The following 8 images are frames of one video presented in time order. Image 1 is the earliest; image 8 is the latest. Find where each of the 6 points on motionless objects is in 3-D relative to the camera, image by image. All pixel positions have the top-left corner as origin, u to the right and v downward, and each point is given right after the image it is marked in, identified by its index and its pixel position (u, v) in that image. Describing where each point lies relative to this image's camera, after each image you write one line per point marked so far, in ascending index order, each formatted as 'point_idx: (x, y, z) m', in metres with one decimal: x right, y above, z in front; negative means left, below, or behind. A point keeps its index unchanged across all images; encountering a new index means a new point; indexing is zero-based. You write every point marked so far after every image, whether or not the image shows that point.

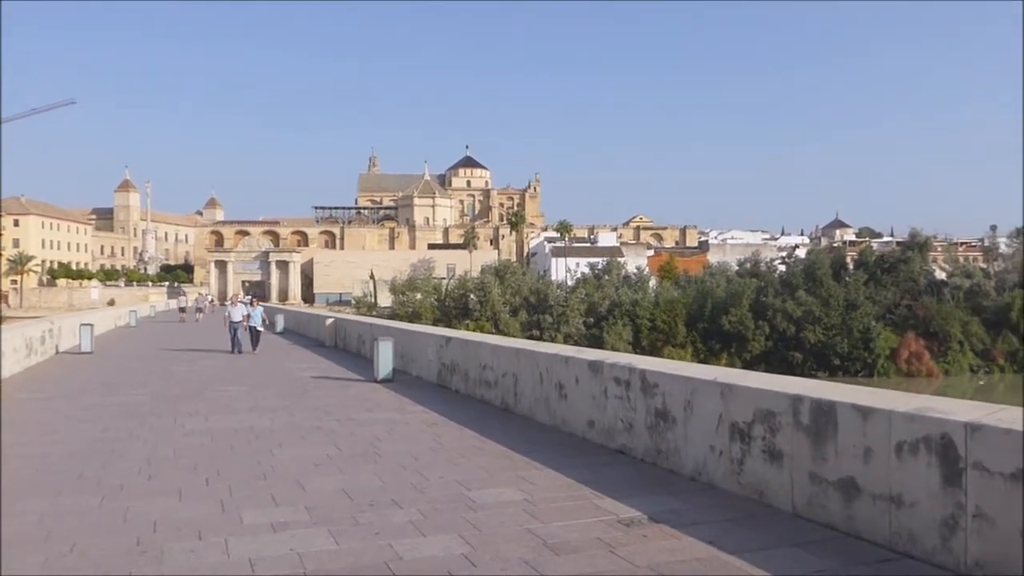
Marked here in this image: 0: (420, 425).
0: (-0.9, -1.4, +8.9) m
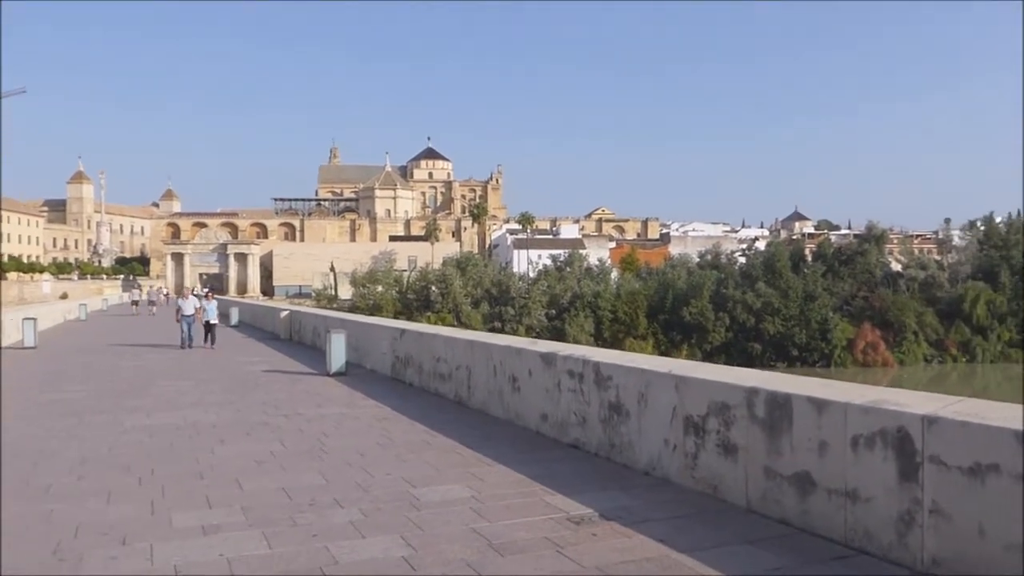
0: (-1.4, -1.3, +8.7) m
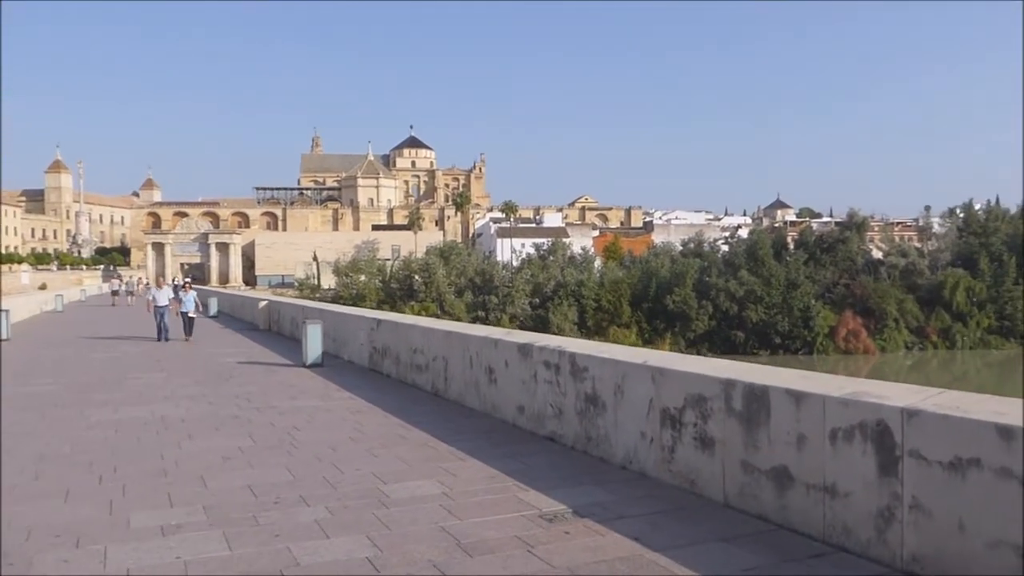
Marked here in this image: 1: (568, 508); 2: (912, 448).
0: (-1.6, -1.2, +8.5) m
1: (+0.3, -1.2, +5.0) m
2: (+1.7, -0.7, +3.8) m
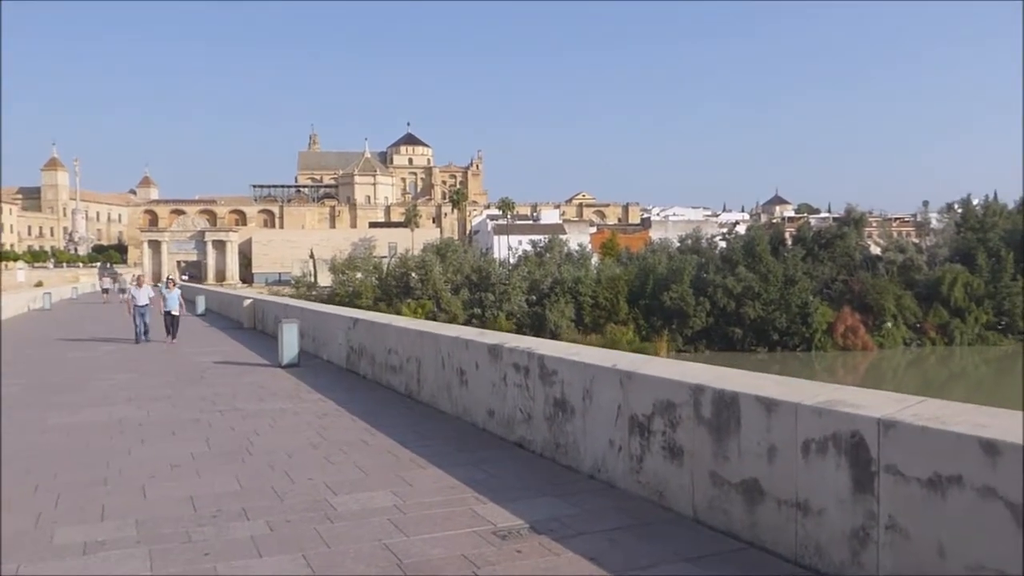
0: (-1.8, -1.2, +8.2) m
1: (+0.1, -1.2, +4.6) m
2: (+1.5, -0.7, +3.5) m
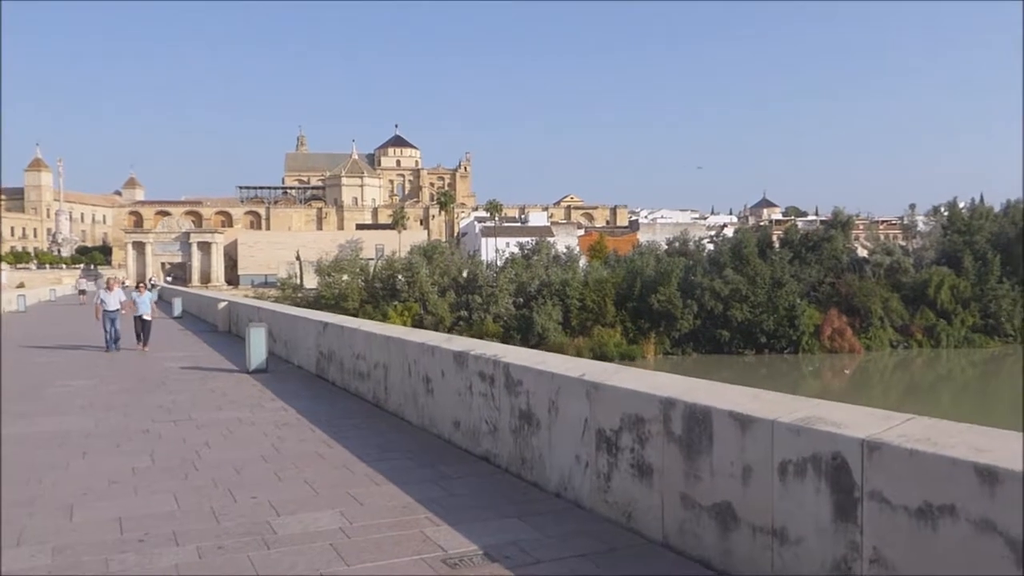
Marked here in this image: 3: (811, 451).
0: (-2.1, -1.2, +7.8) m
1: (-0.2, -1.2, +4.2) m
2: (+1.3, -0.7, +3.1) m
3: (+1.1, -0.6, +3.4) m
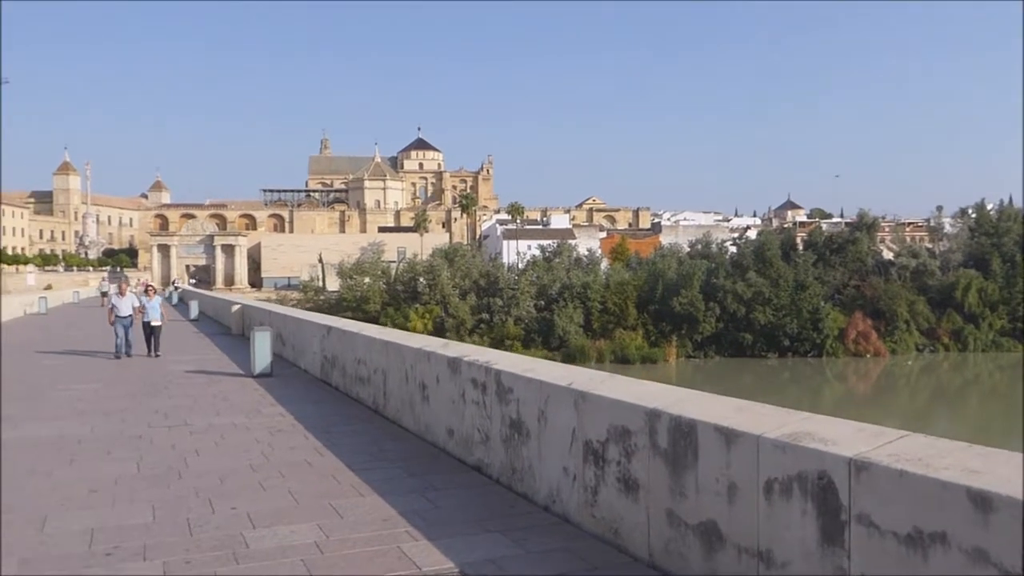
0: (-2.1, -1.2, +7.6) m
1: (-0.3, -1.3, +4.1) m
2: (+1.1, -0.7, +2.9) m
3: (+1.0, -0.6, +3.2) m
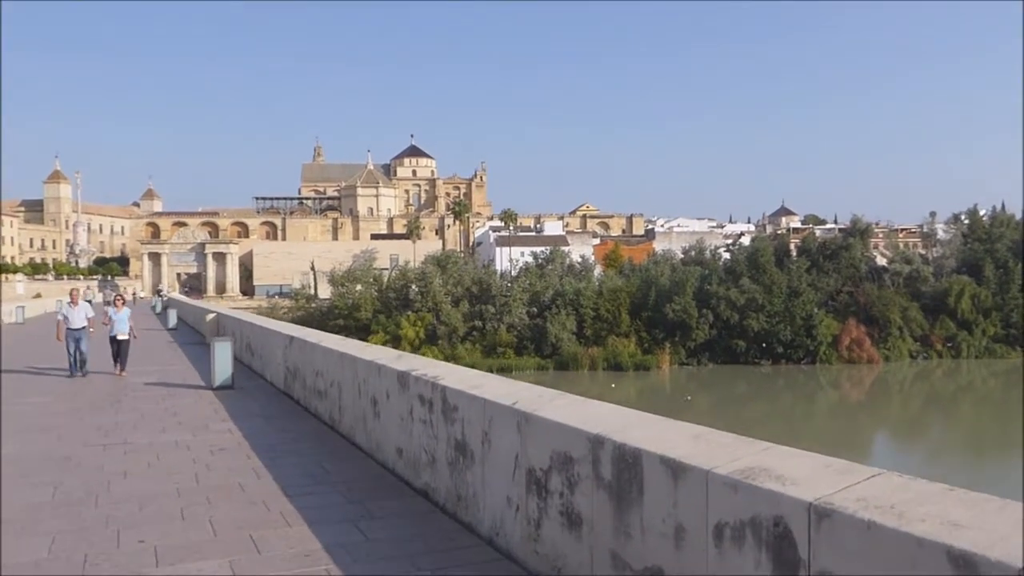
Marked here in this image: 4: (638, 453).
0: (-2.4, -1.3, +7.1) m
1: (-0.6, -1.3, +3.5) m
2: (+0.8, -0.7, +2.4) m
3: (+0.7, -0.7, +2.7) m
4: (+0.5, -0.6, +3.2) m
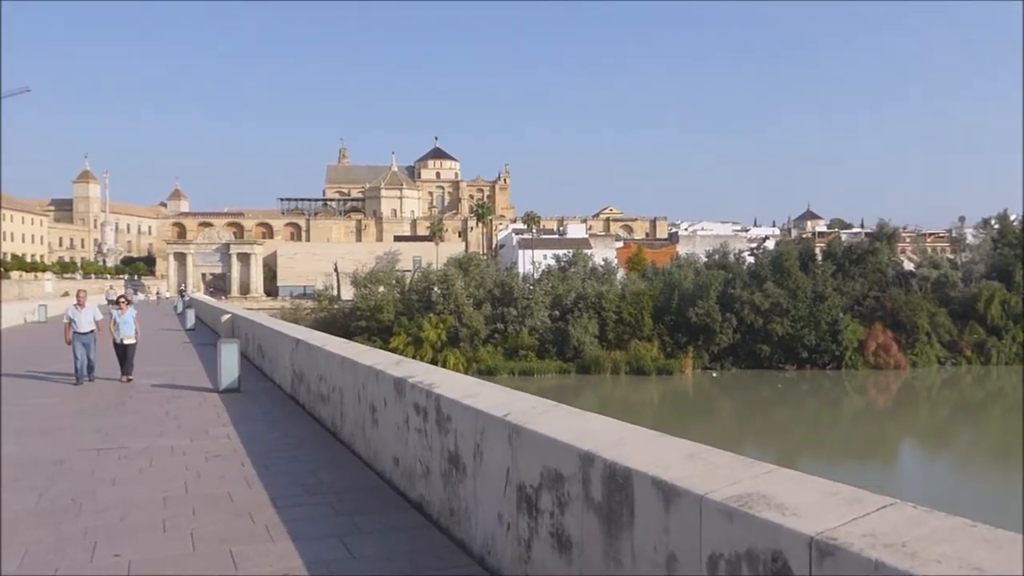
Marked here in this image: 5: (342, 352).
0: (-2.4, -1.3, +6.9) m
1: (-0.6, -1.3, +3.3) m
2: (+0.7, -0.8, +2.1) m
3: (+0.6, -0.7, +2.4) m
4: (+0.4, -0.6, +2.9) m
5: (-1.5, -0.6, +8.0) m
